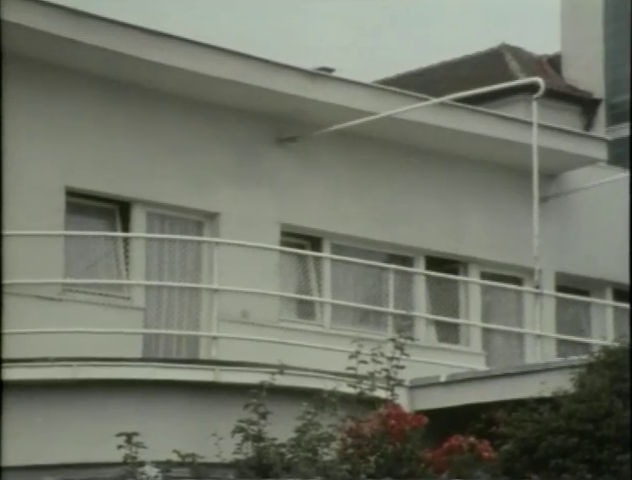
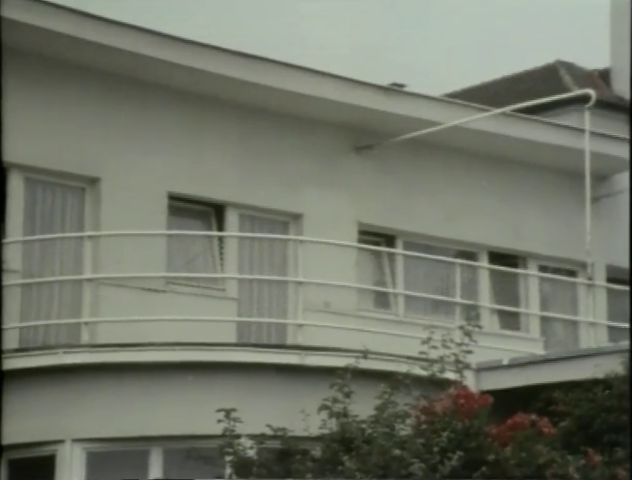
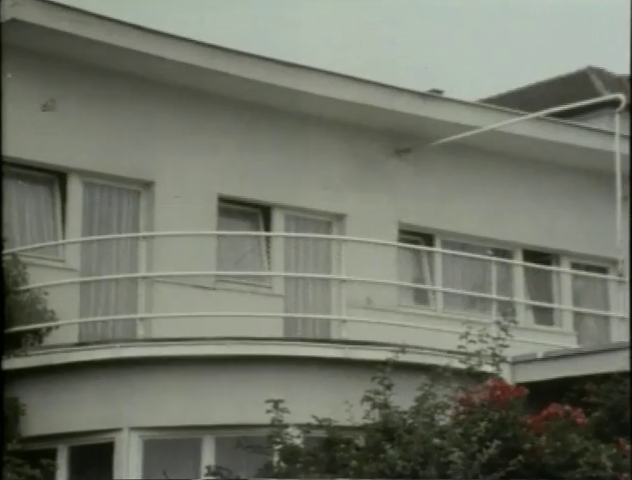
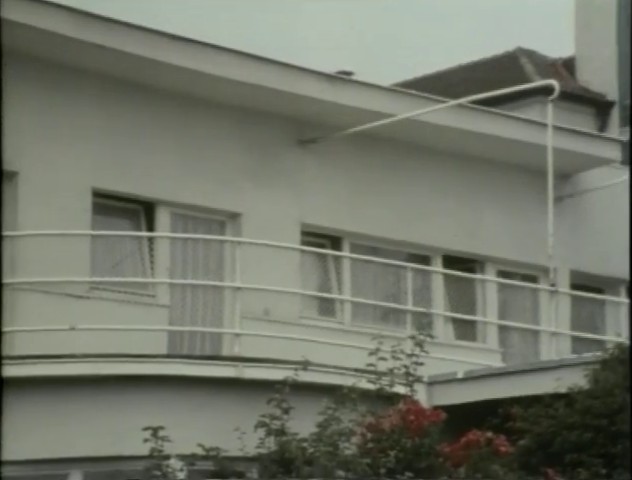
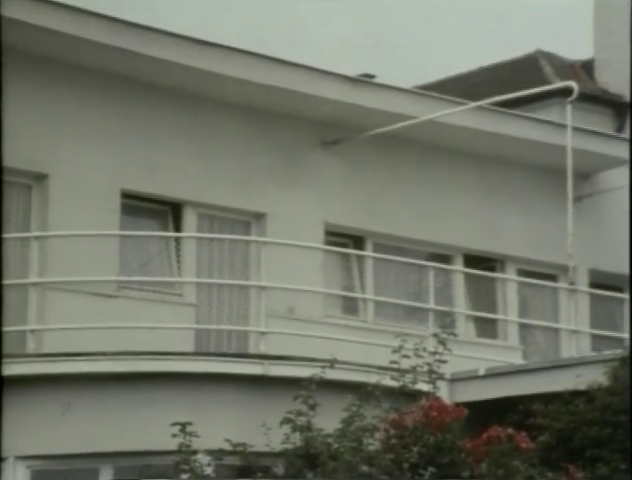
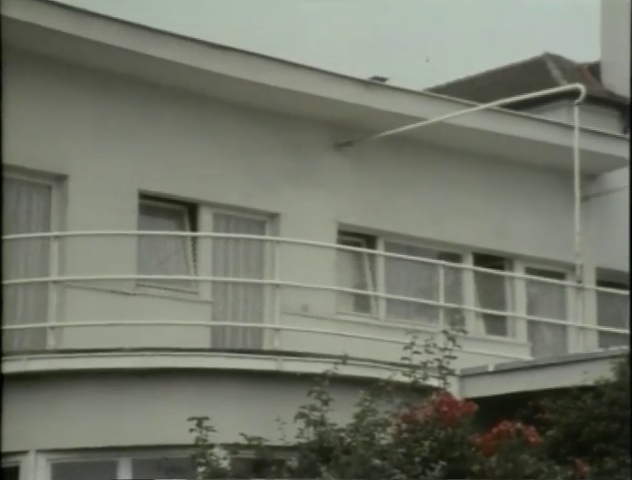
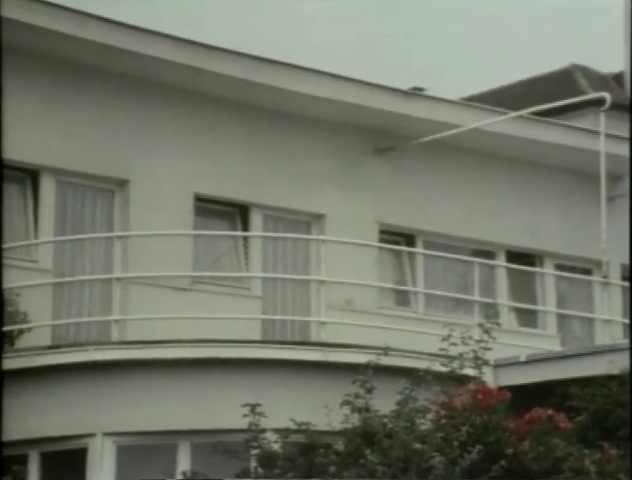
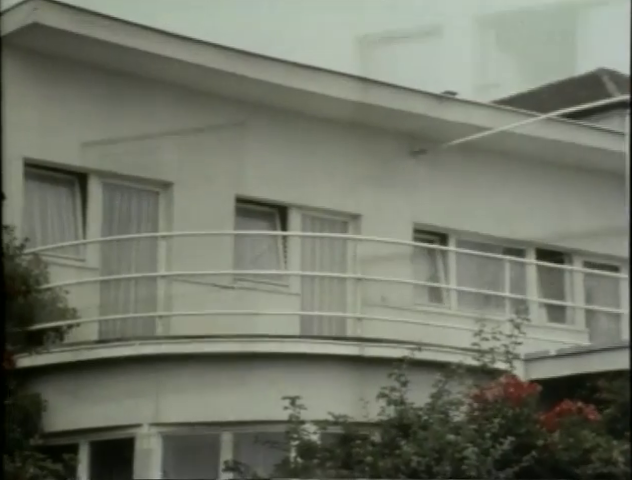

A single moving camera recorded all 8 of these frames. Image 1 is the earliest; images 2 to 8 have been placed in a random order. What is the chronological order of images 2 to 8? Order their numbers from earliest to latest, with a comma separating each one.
4, 5, 6, 2, 7, 3, 8
